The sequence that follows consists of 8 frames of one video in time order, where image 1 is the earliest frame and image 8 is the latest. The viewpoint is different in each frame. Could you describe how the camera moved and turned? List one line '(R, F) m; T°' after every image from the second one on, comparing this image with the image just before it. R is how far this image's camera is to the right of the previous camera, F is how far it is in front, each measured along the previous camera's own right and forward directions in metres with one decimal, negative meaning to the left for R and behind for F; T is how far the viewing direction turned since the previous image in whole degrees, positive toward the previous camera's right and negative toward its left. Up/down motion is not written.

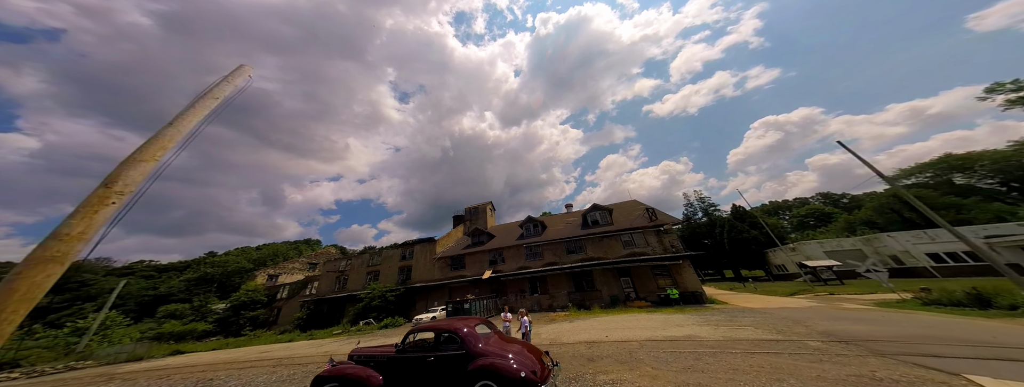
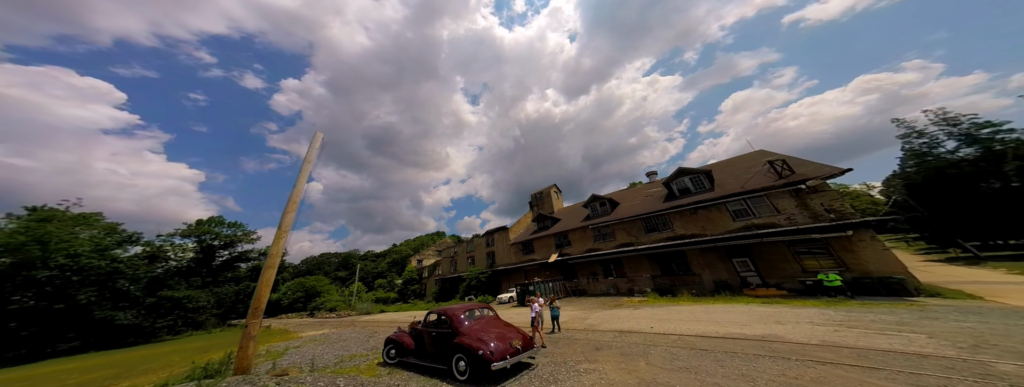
(+2.3, +0.2) m; -18°
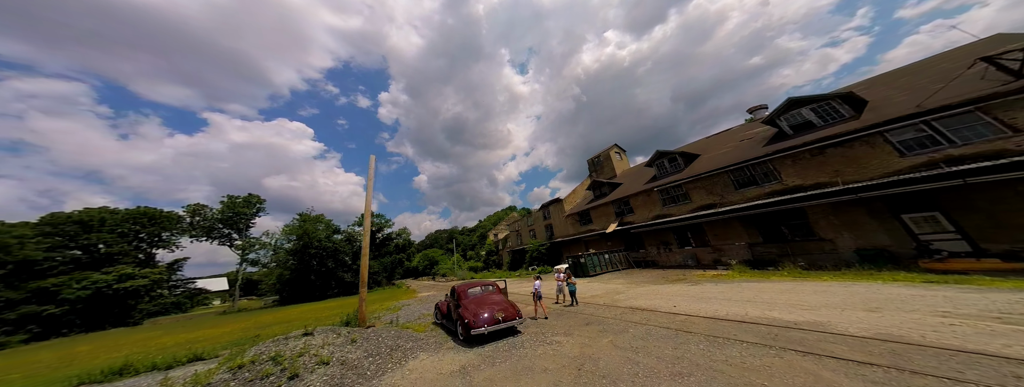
(+2.2, -0.4) m; -15°
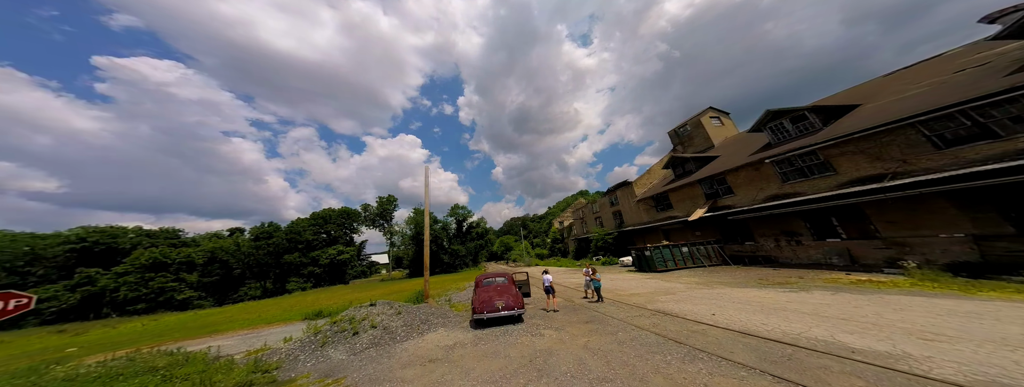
(+2.3, -0.4) m; -17°
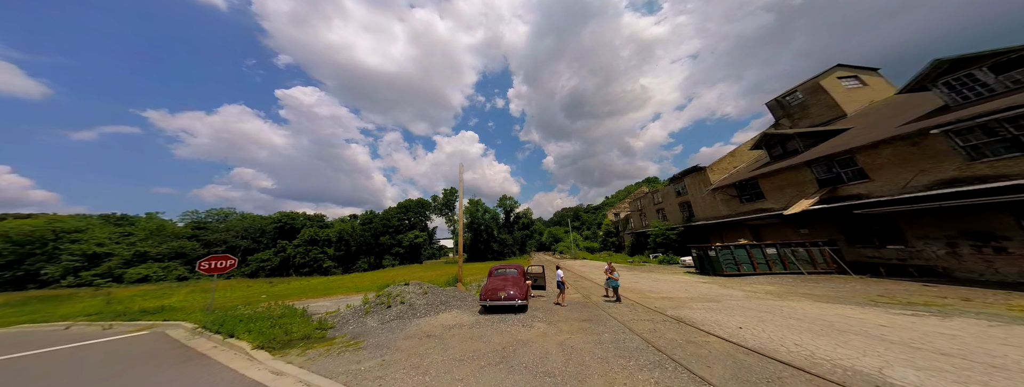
(+1.8, -0.2) m; -14°
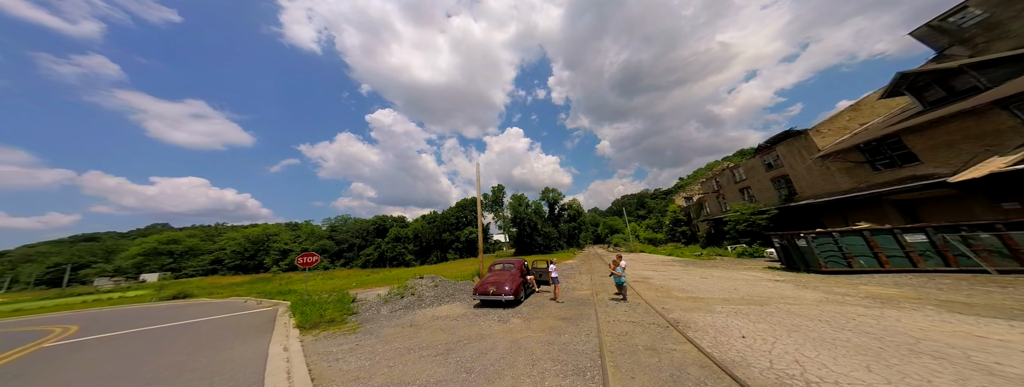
(+2.7, +0.1) m; -14°
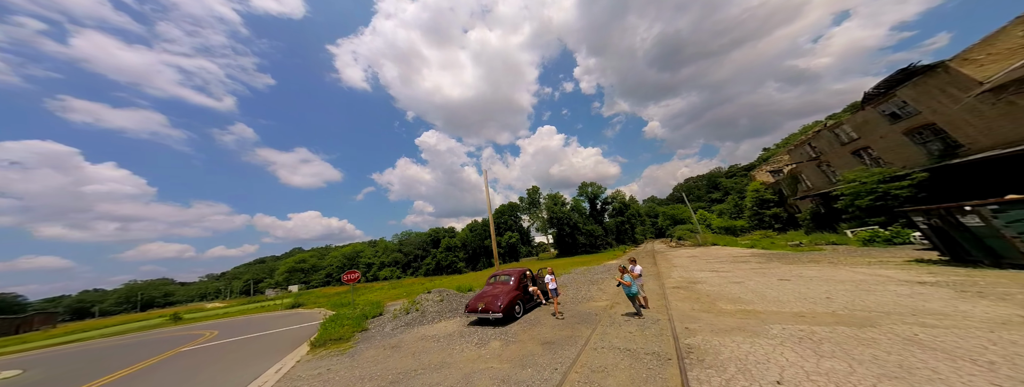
(+2.4, +1.0) m; -13°
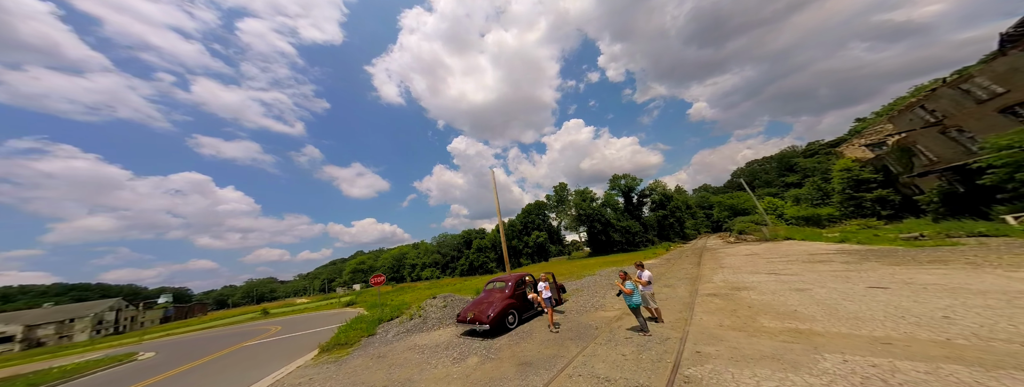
(+1.7, +0.8) m; -9°
